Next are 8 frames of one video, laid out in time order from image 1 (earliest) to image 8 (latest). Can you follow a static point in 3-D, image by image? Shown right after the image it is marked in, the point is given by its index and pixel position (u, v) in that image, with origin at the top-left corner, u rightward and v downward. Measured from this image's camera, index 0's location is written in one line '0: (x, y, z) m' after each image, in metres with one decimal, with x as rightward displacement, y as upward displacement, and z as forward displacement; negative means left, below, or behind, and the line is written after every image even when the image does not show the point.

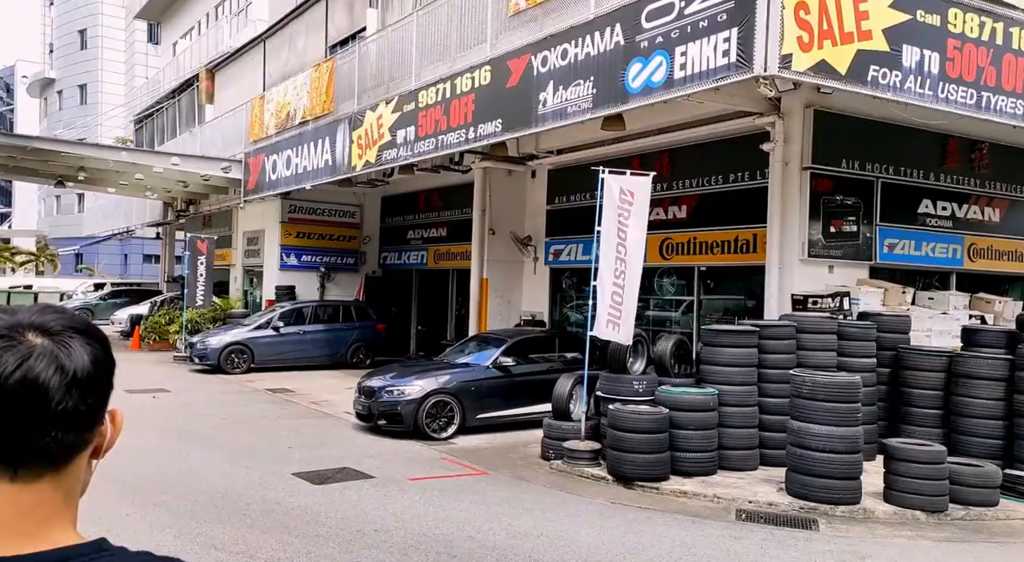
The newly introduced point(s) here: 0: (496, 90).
0: (-0.2, +2.6, +11.0) m
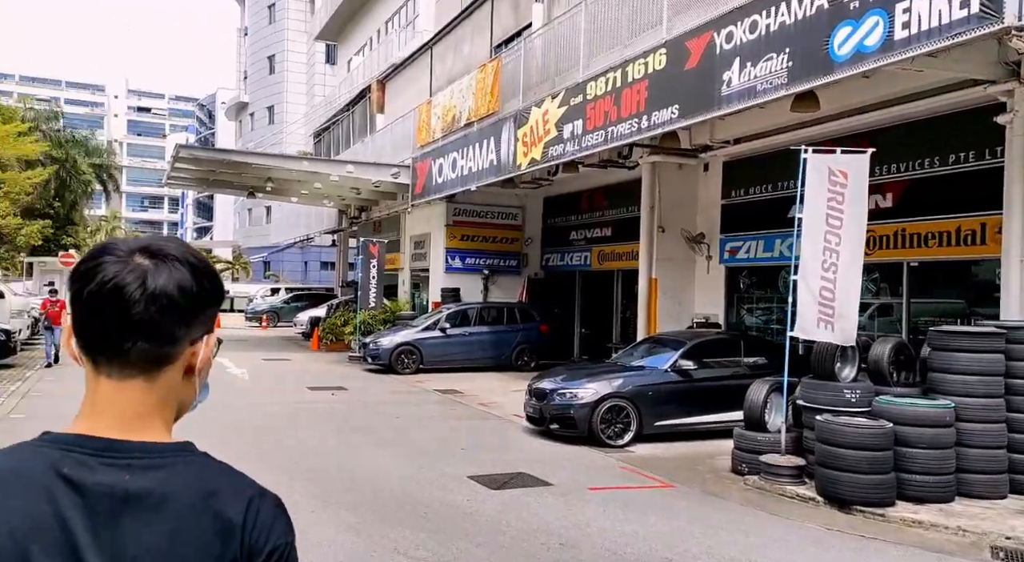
0: (+2.1, +2.7, +10.3) m
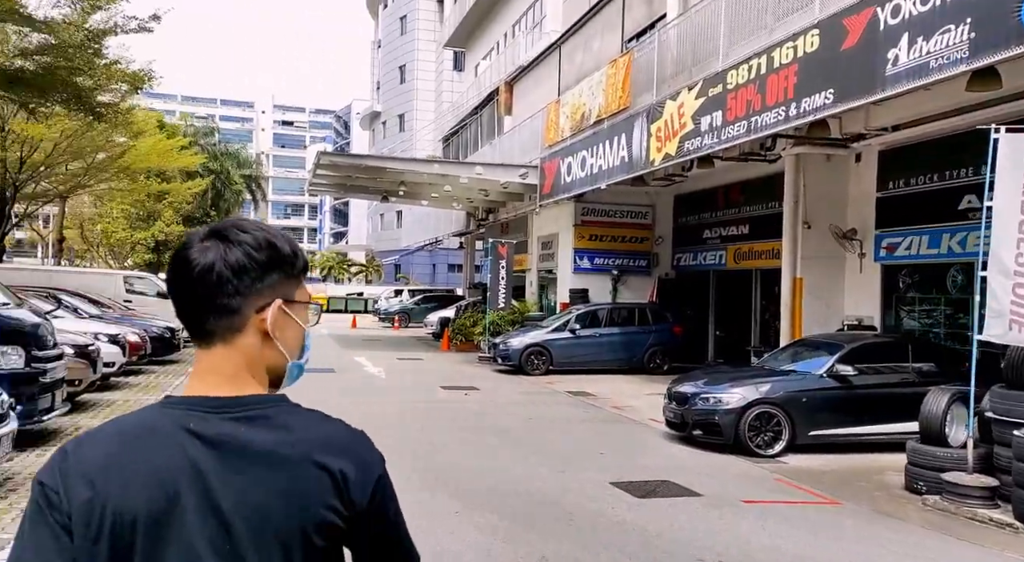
0: (+3.7, +2.7, +9.6) m
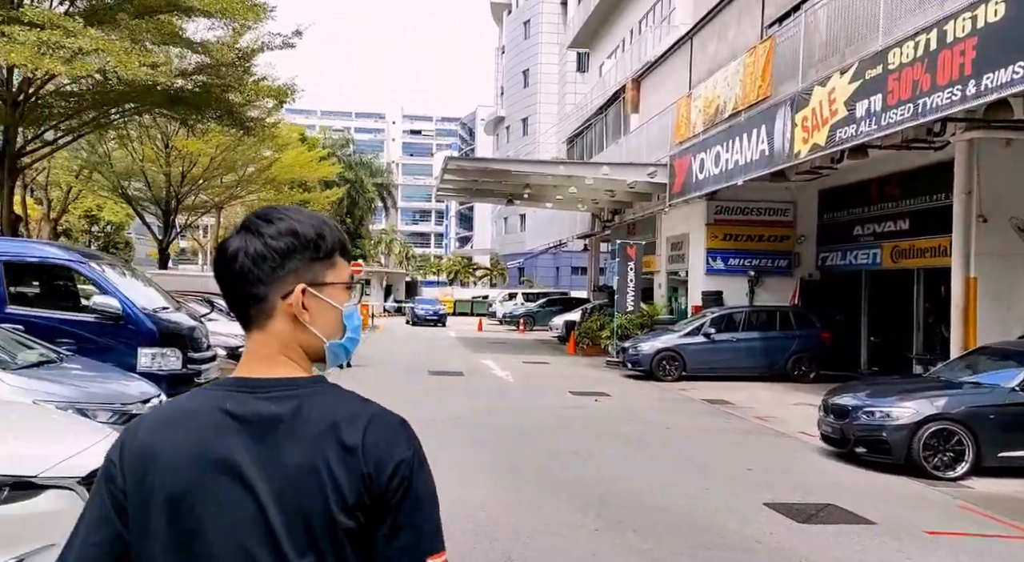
0: (+5.2, +2.7, +8.4) m
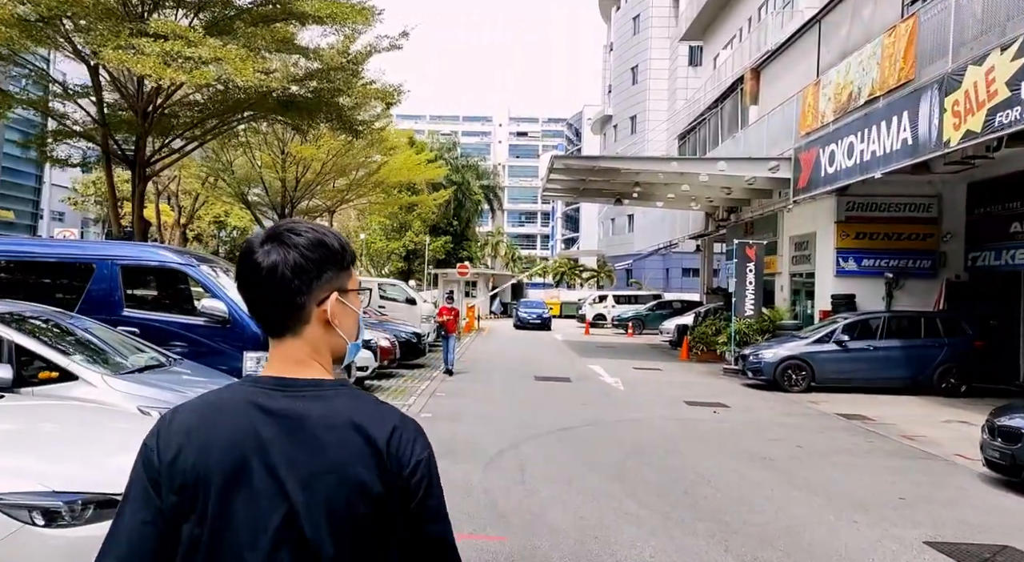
0: (+6.3, +2.6, +6.9) m
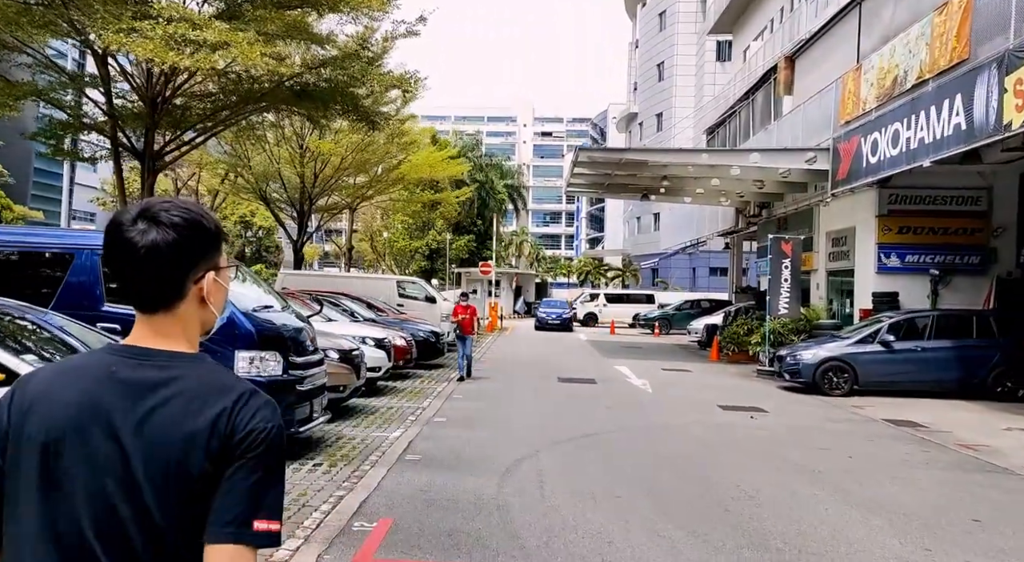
0: (+6.4, +2.7, +5.9) m
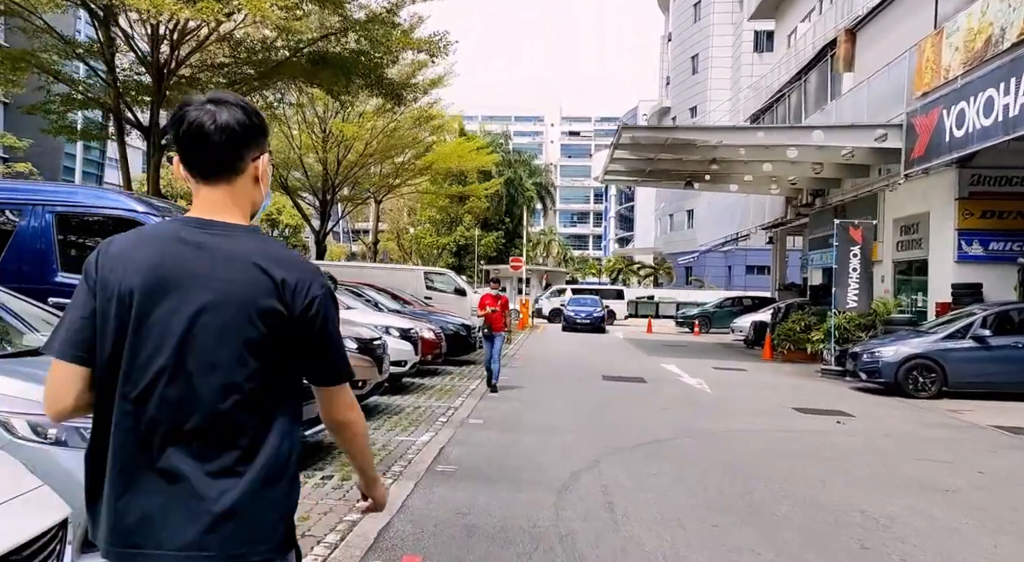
0: (+6.8, +3.0, +4.1) m
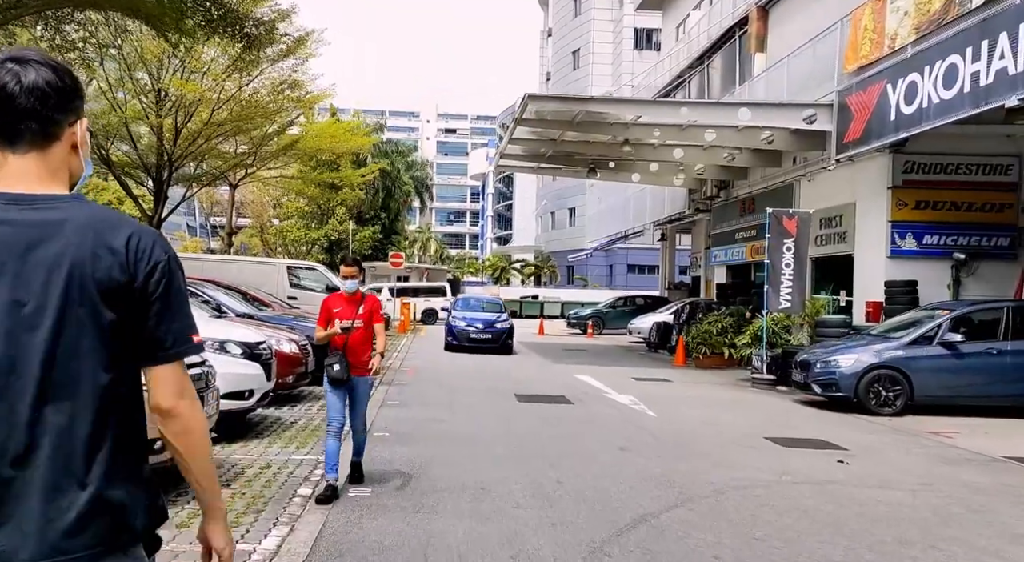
0: (+6.7, +3.0, +2.2) m
